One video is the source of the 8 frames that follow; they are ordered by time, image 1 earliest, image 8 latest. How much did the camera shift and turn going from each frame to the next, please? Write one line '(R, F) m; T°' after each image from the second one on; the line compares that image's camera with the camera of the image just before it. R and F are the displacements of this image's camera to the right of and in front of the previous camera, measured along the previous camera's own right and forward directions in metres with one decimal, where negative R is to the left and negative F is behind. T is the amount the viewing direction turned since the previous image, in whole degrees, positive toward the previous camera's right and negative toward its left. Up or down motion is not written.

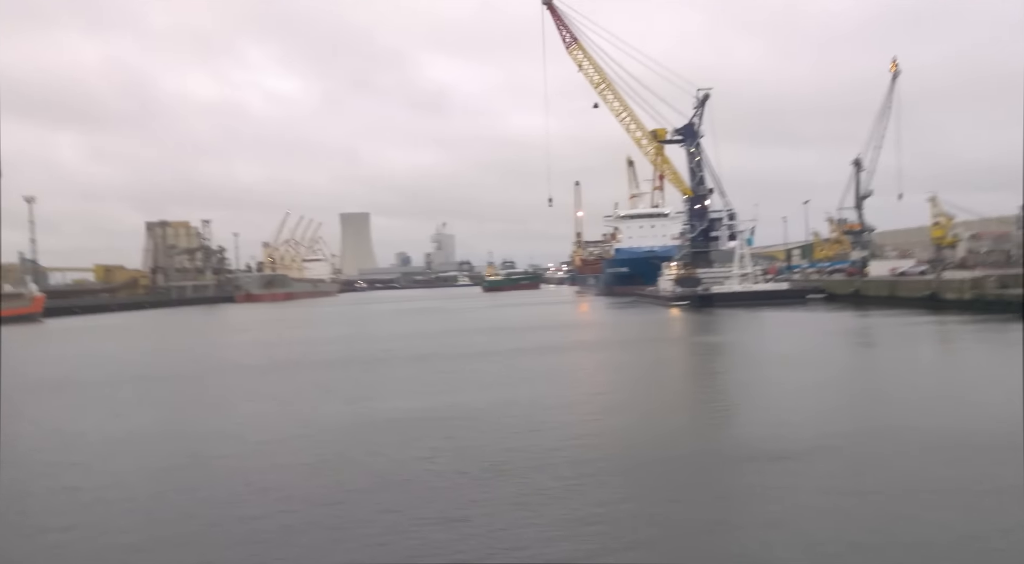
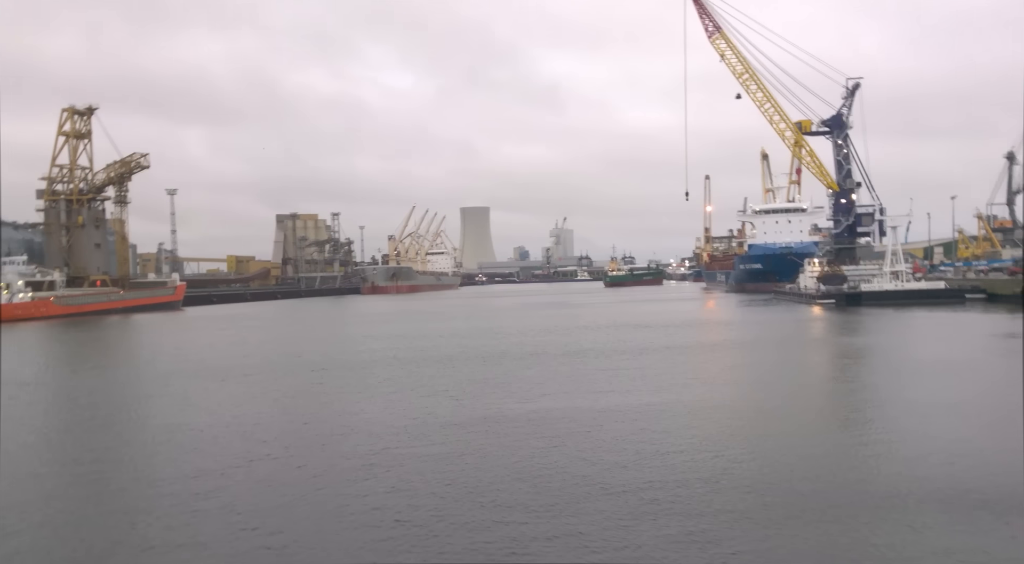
(-0.3, +0.4) m; -8°
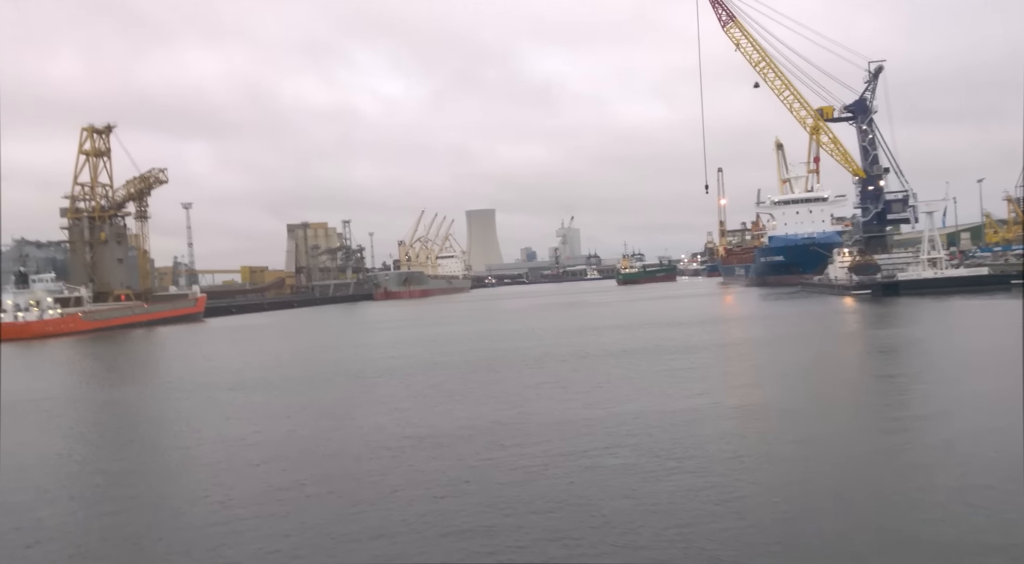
(-0.6, -0.1) m; 0°
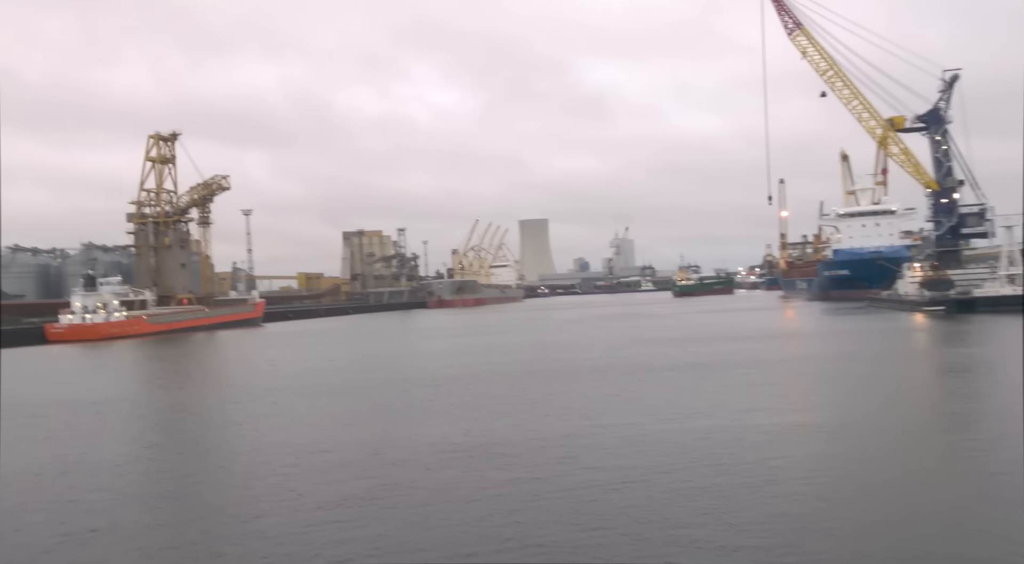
(-0.2, +0.1) m; -3°
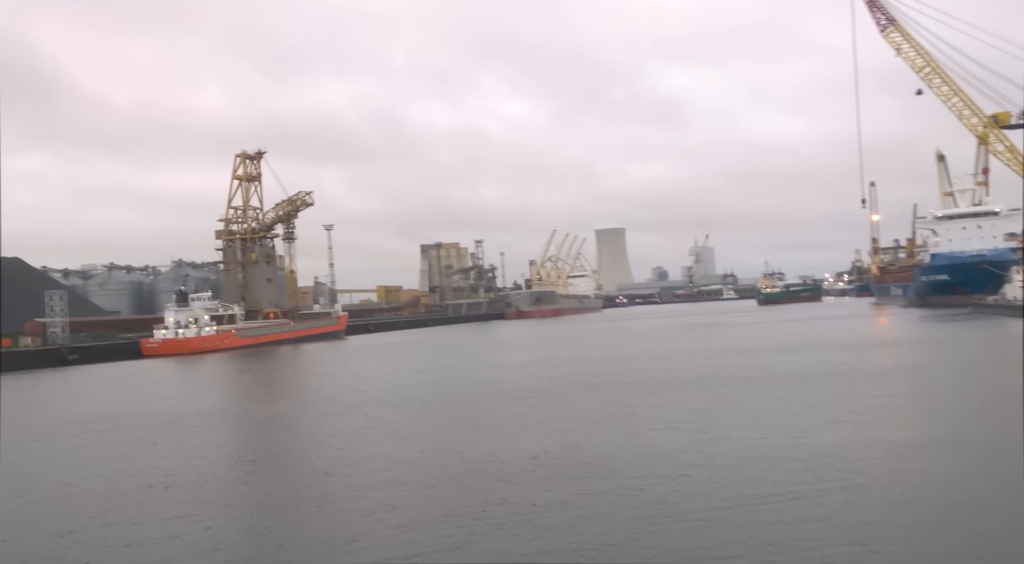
(-0.1, +0.1) m; -5°
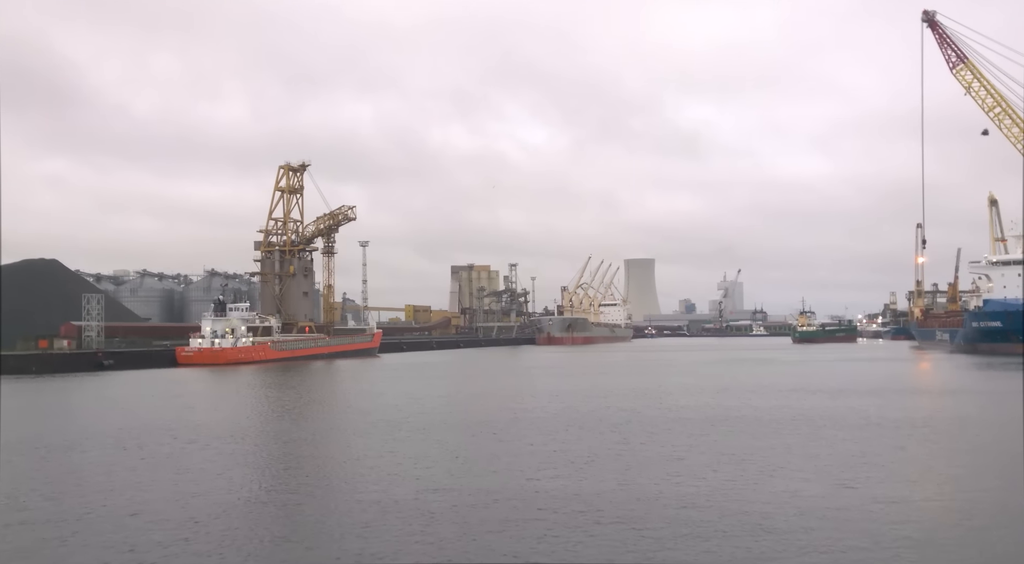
(-0.7, +0.2) m; -1°
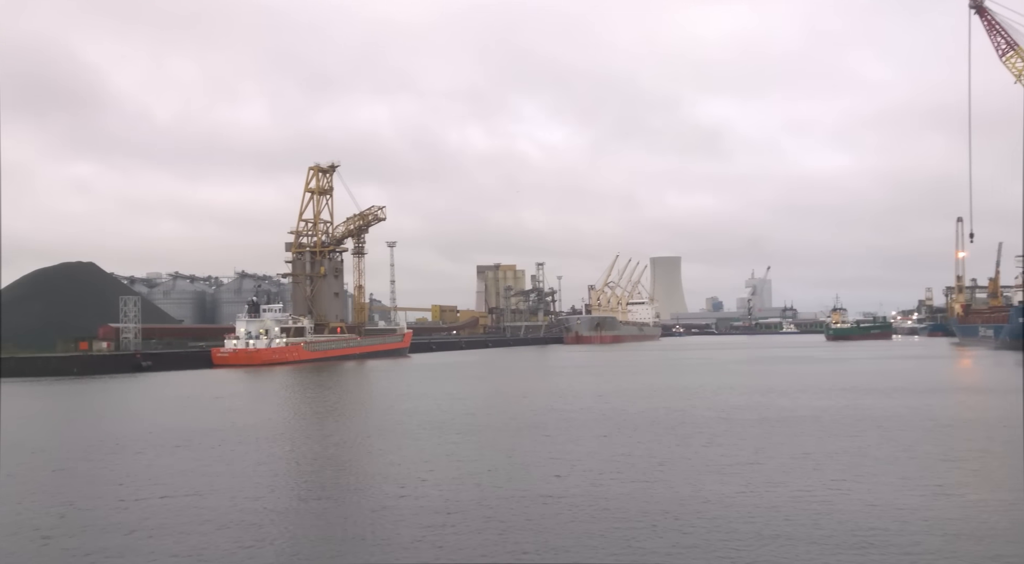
(-0.4, +0.2) m; -1°
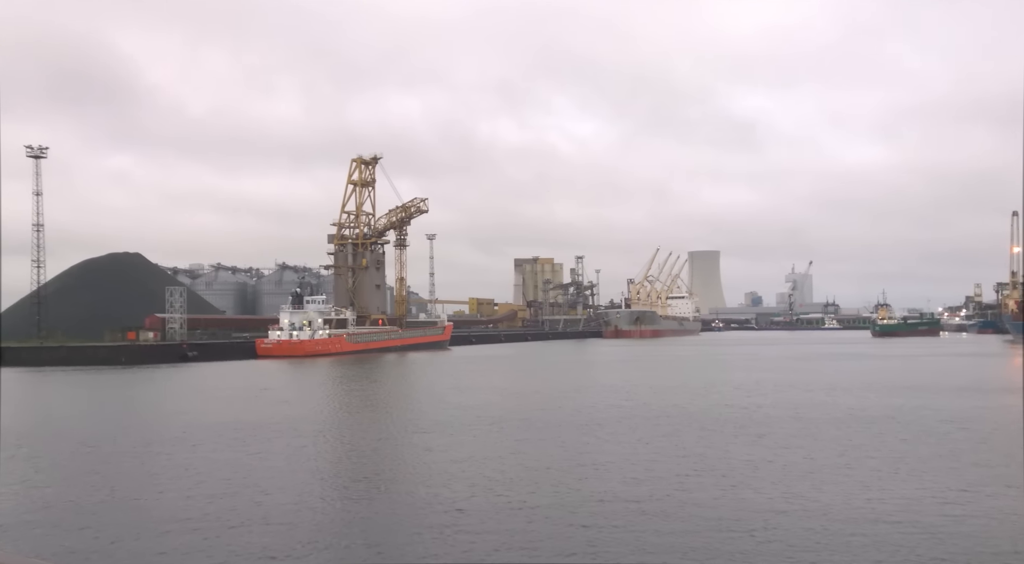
(-0.3, +0.1) m; -2°
